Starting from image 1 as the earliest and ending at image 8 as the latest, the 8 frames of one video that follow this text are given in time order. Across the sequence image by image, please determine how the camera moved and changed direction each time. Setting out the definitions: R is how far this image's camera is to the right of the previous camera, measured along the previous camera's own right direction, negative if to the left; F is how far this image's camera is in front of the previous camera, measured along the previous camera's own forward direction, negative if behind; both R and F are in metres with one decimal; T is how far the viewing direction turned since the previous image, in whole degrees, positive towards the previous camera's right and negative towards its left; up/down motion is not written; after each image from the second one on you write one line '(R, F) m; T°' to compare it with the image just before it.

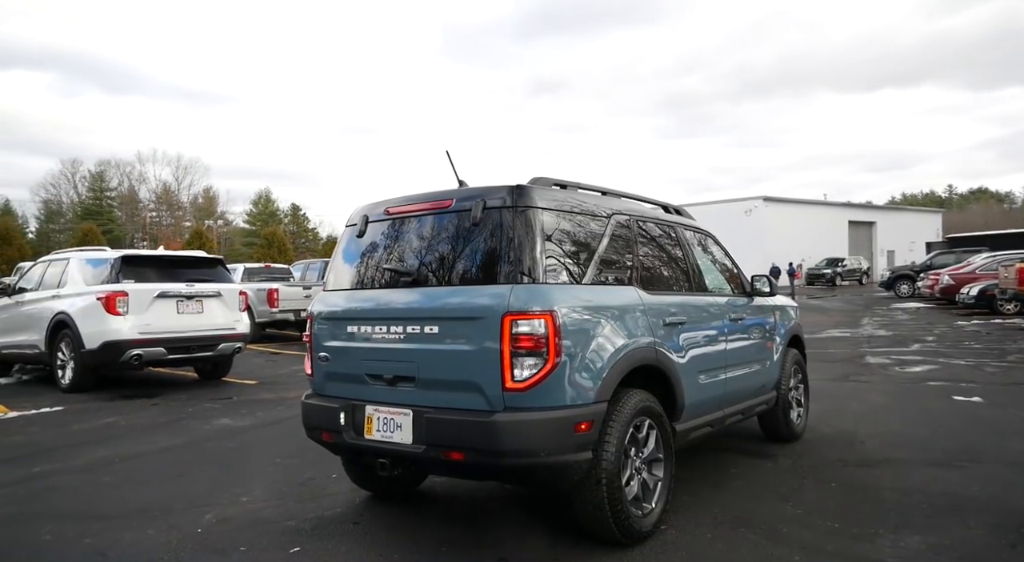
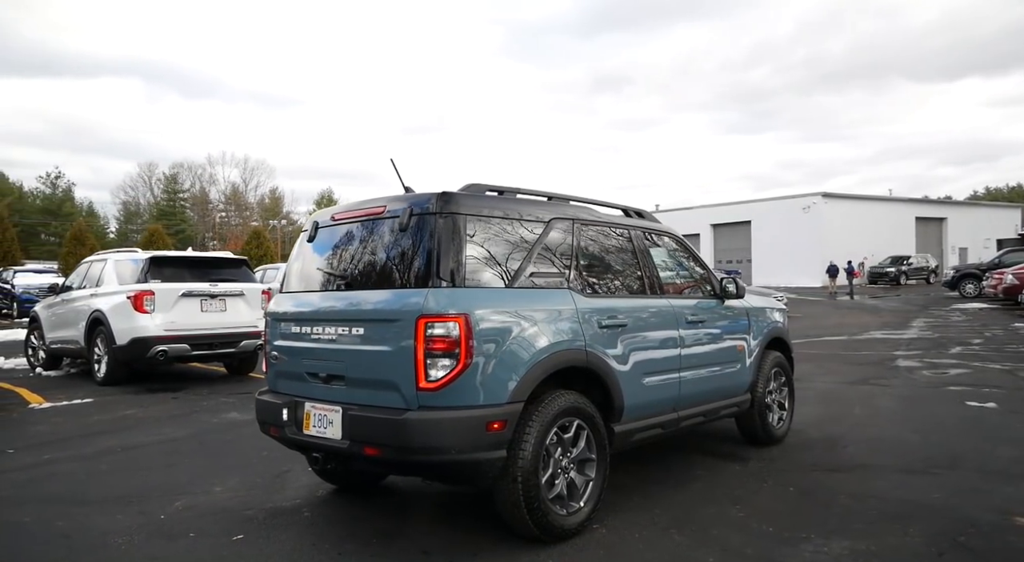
(+0.6, -0.1) m; -4°
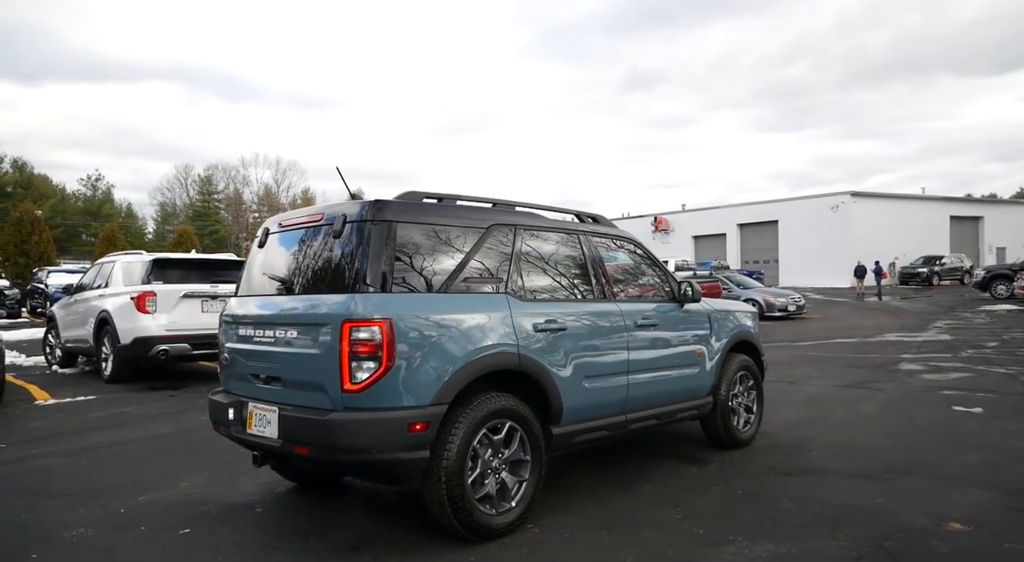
(+0.5, -0.1) m; -2°
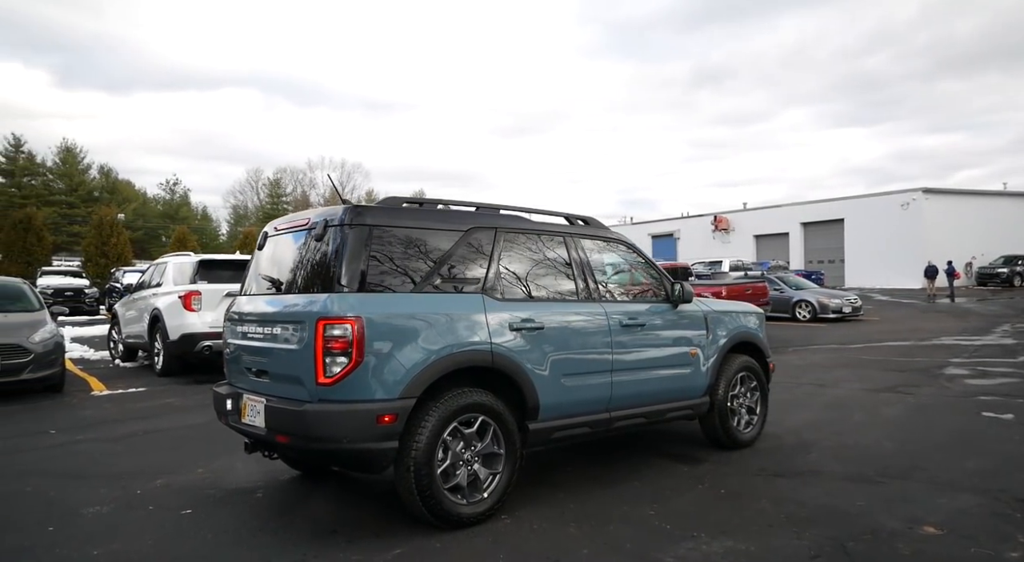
(+0.5, -0.1) m; -5°
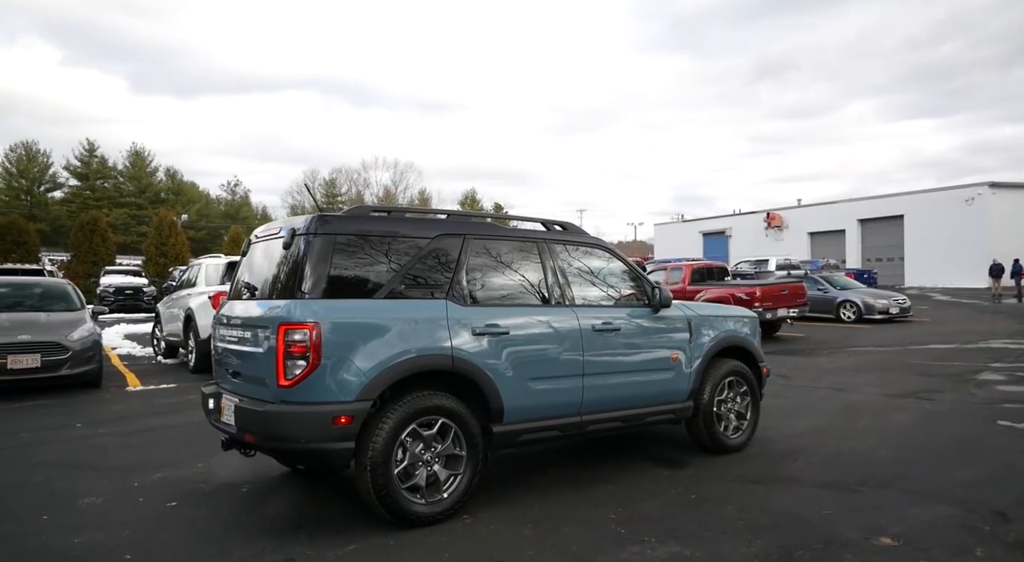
(+0.5, -0.1) m; -4°
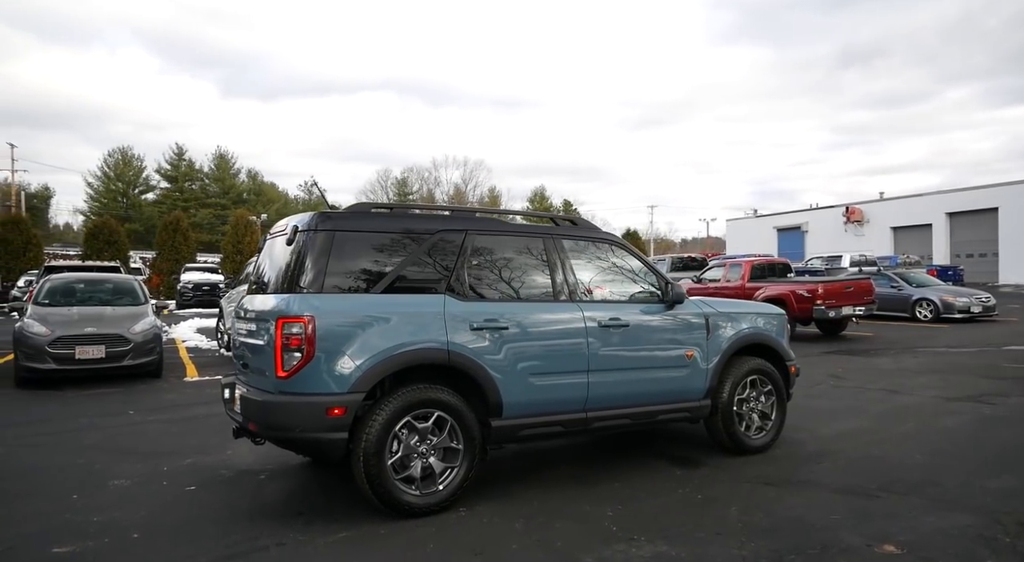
(+0.4, 0.0) m; -6°
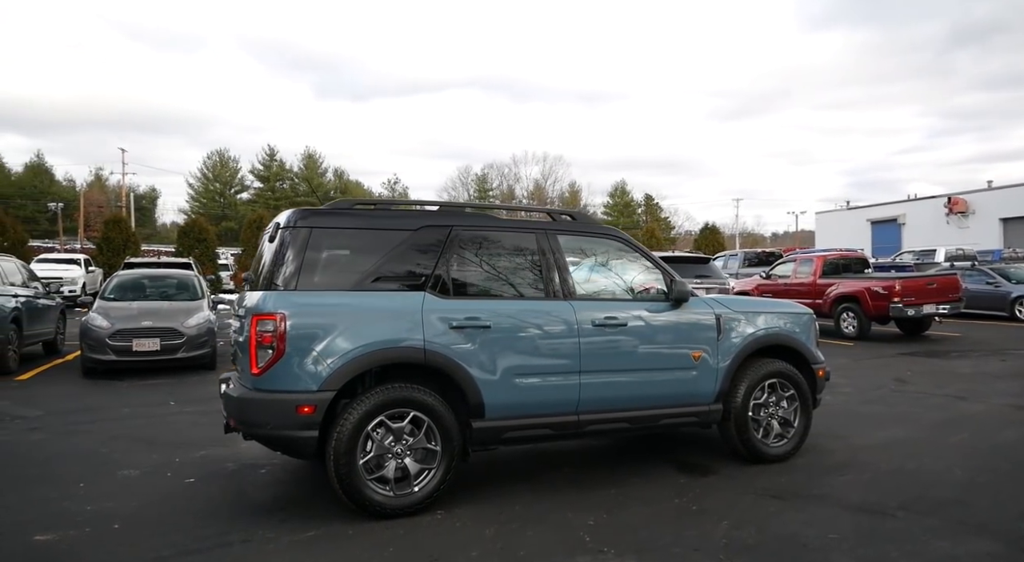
(+0.5, +0.2) m; -6°
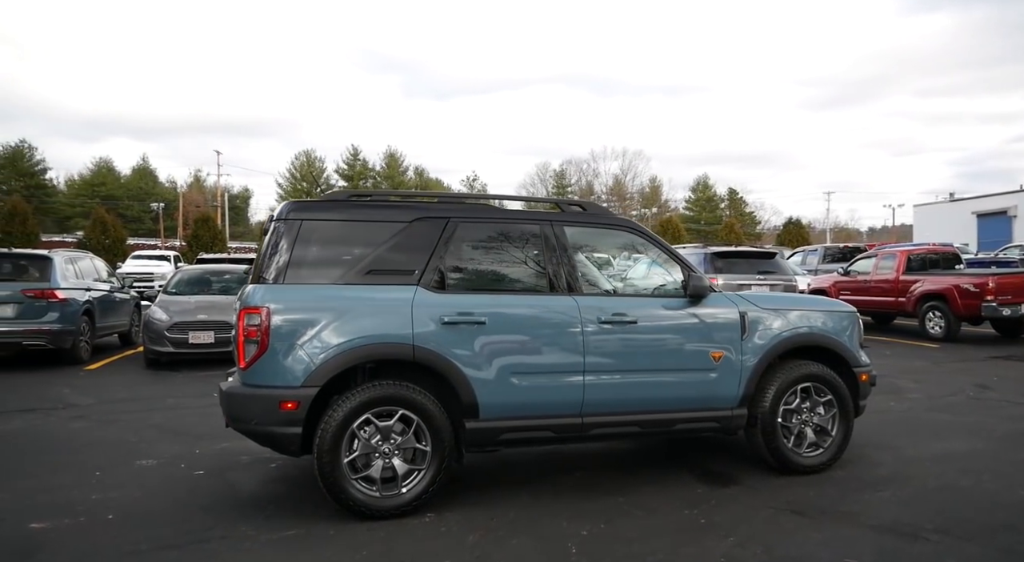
(+0.4, +0.2) m; -6°
